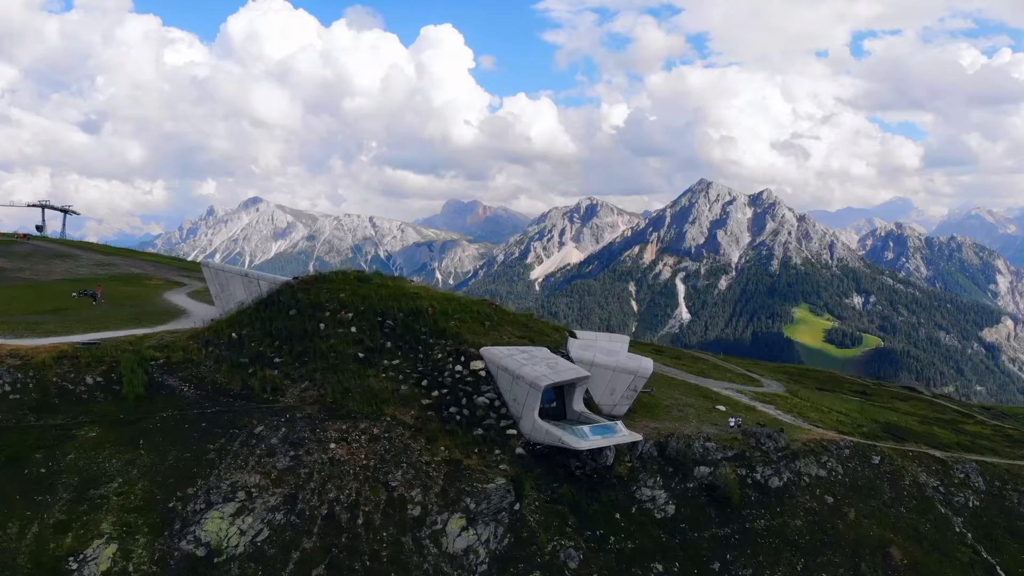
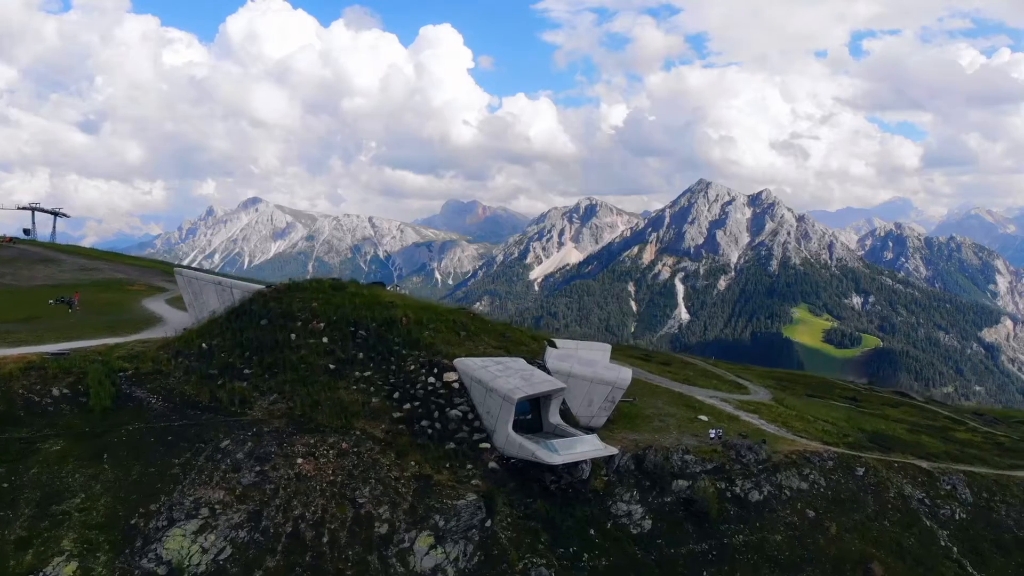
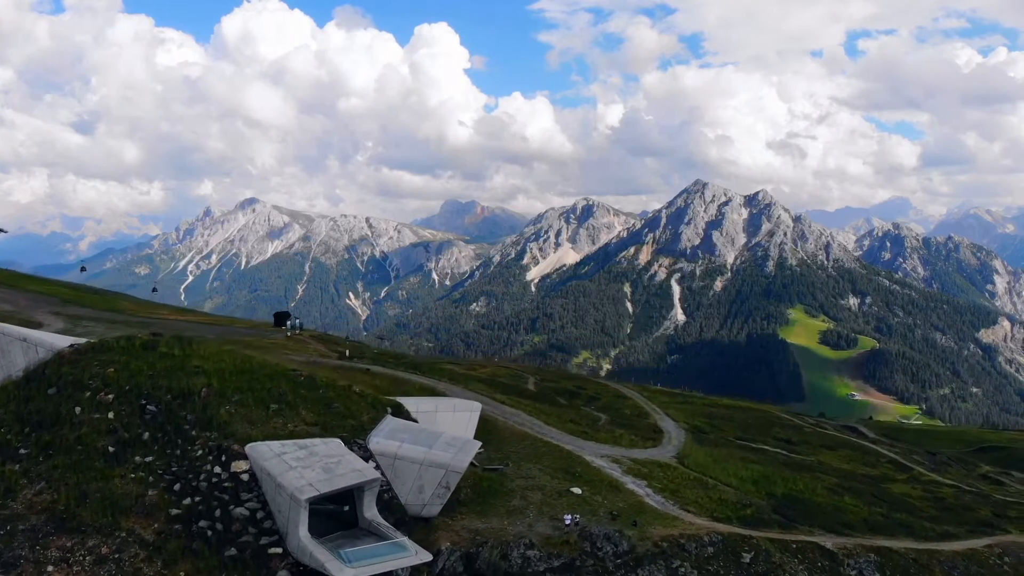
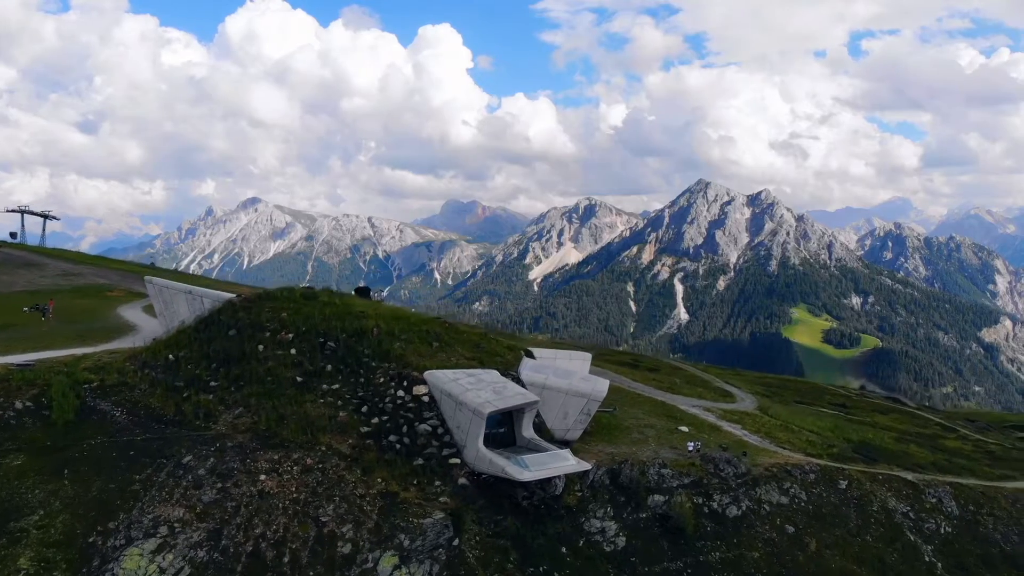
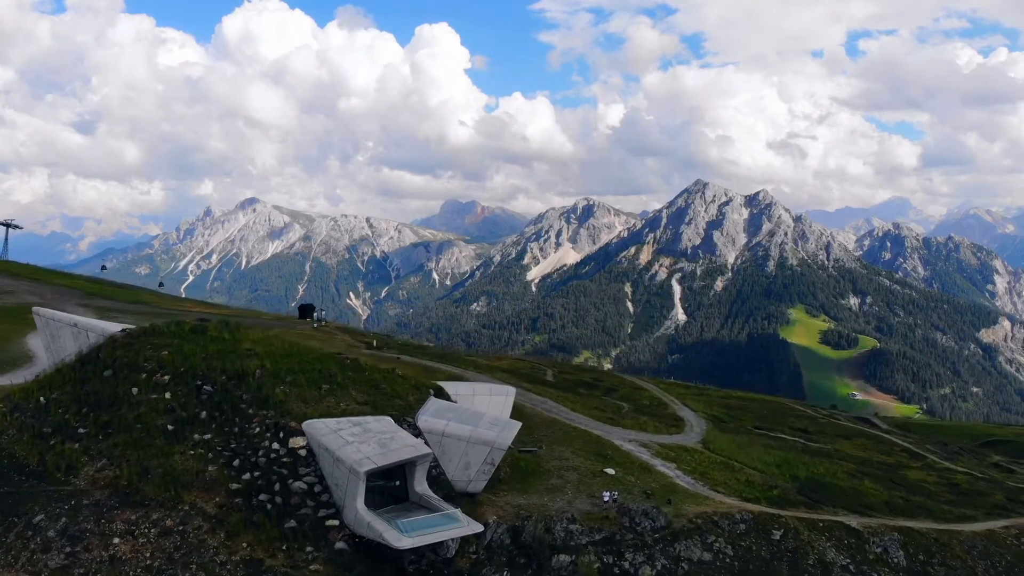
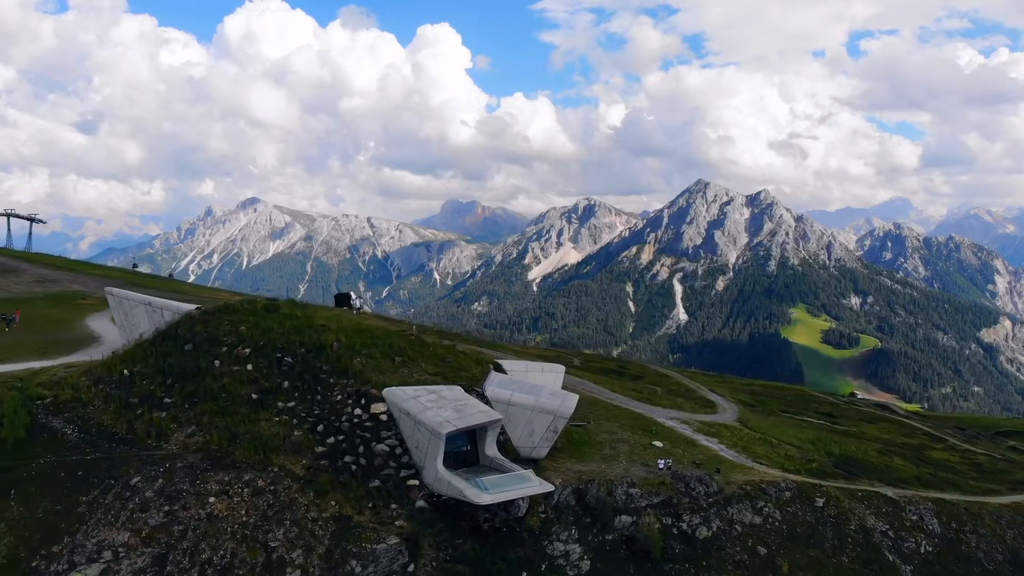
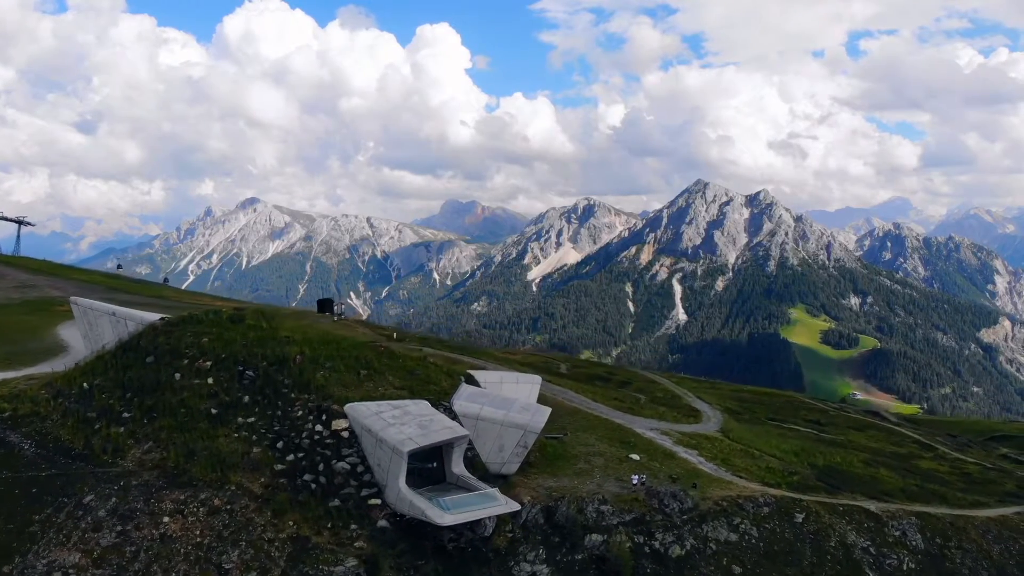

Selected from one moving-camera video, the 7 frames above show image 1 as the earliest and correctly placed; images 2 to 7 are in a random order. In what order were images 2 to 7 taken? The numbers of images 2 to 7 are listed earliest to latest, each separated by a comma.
2, 4, 6, 7, 5, 3
